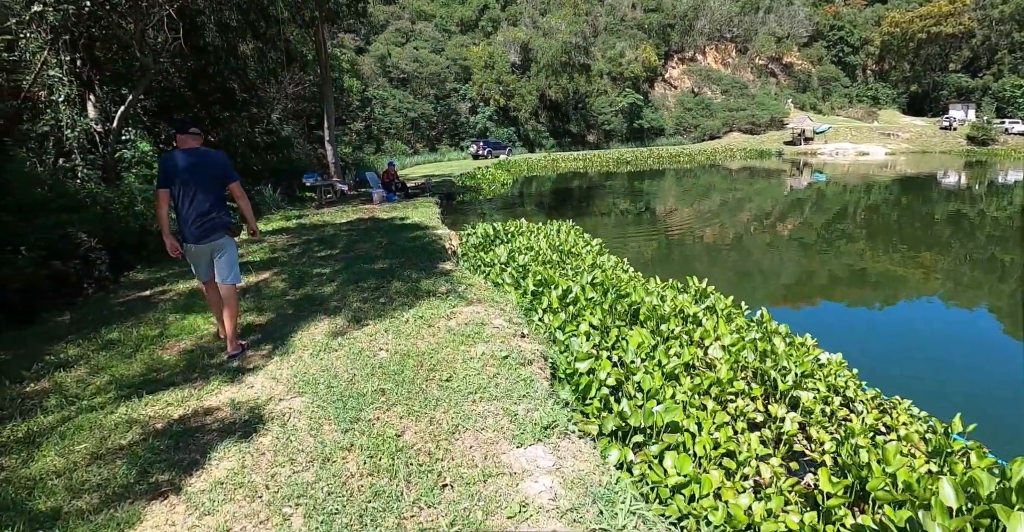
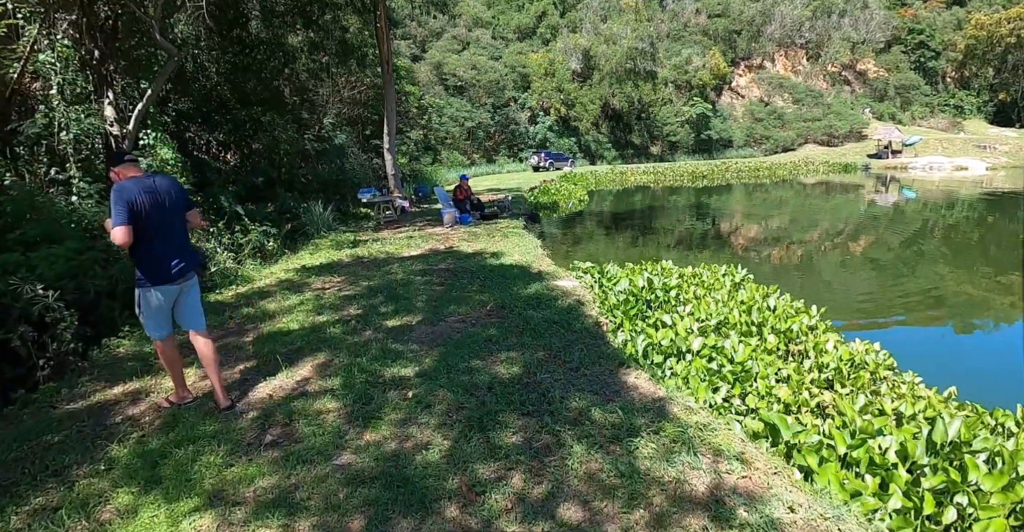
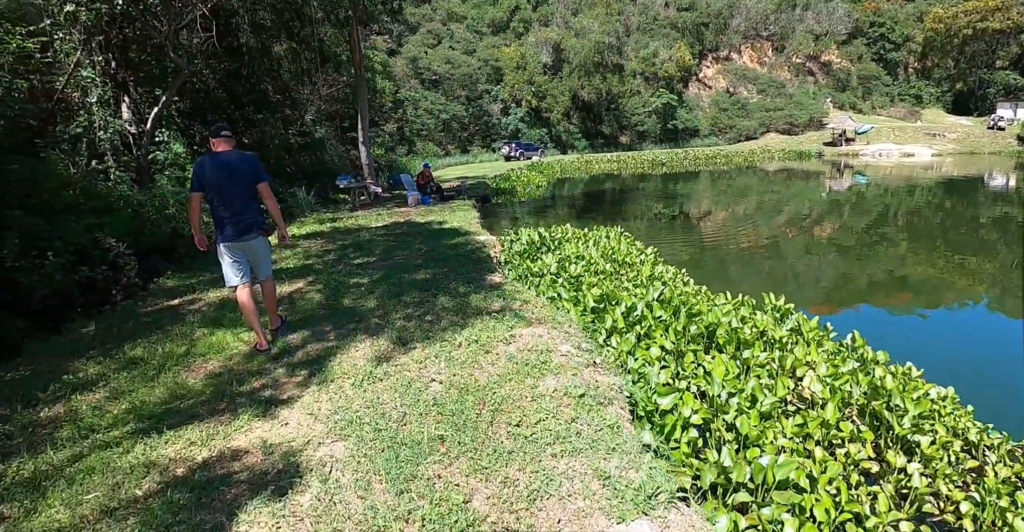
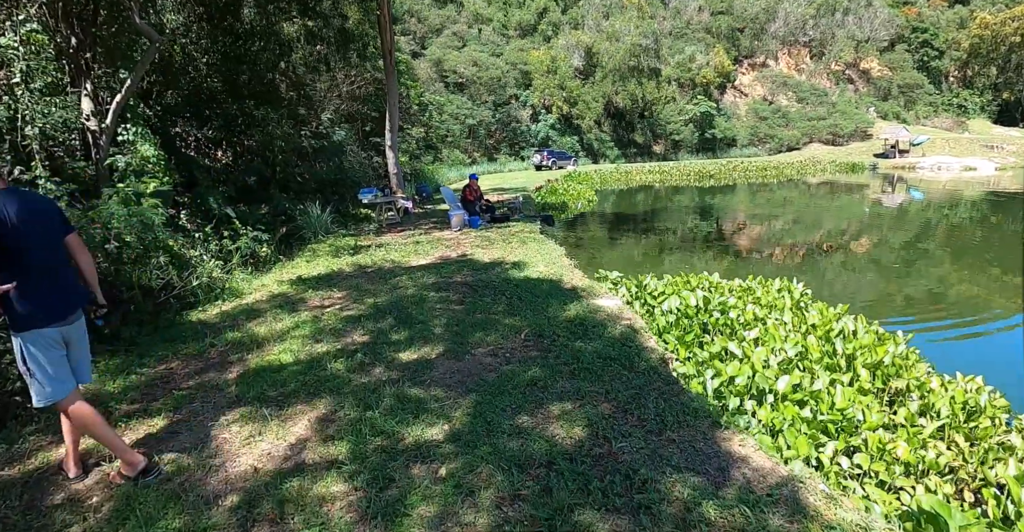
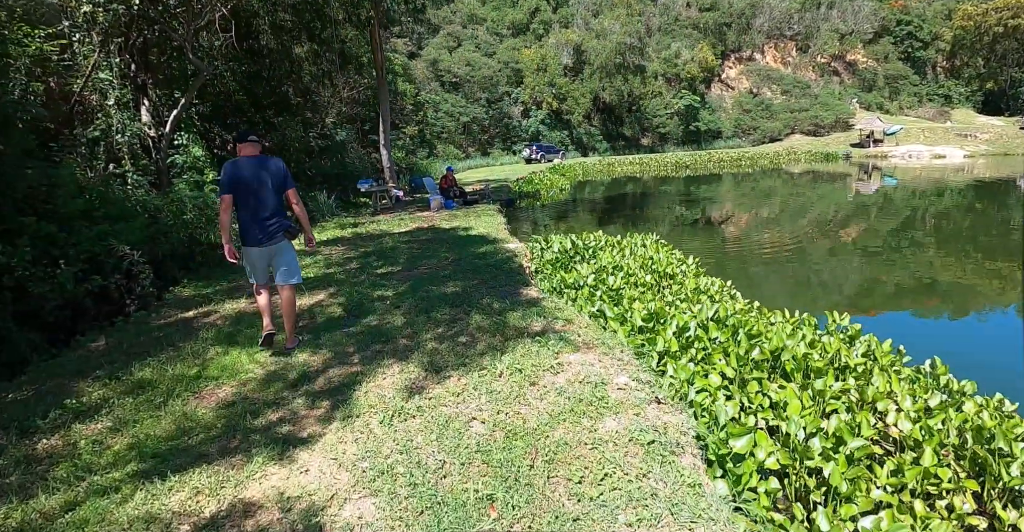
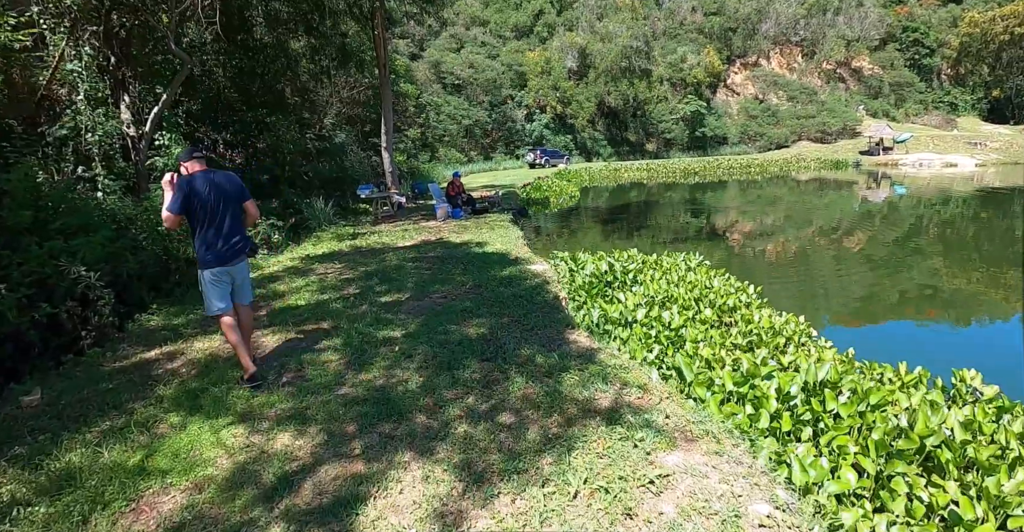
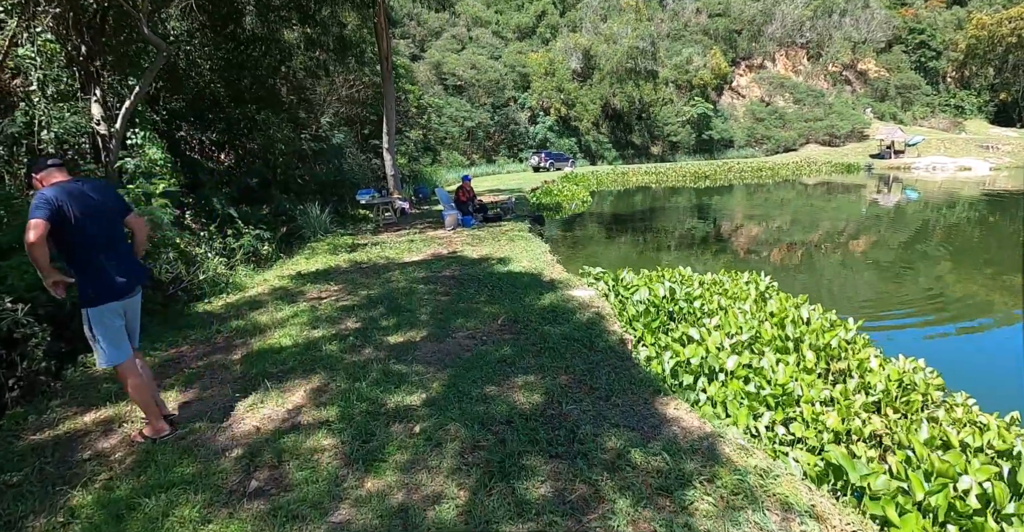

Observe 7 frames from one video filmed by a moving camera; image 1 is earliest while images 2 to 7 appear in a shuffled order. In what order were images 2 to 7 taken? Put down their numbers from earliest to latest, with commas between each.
3, 5, 6, 2, 7, 4
